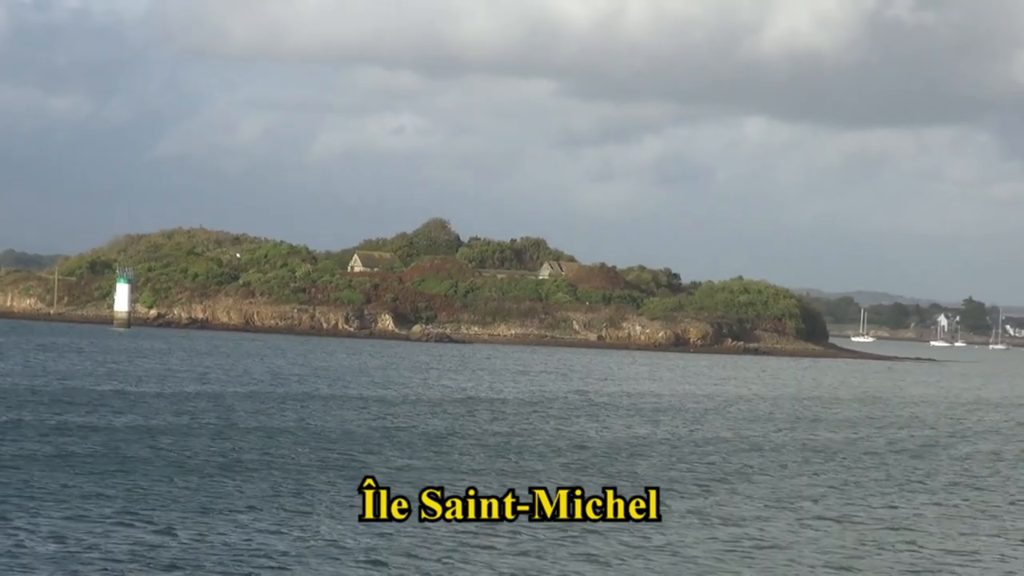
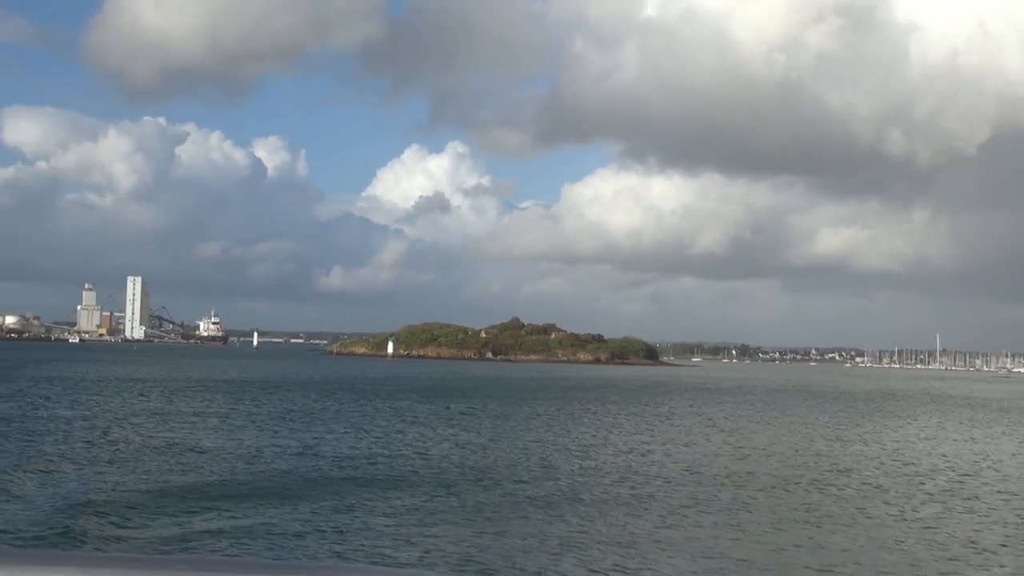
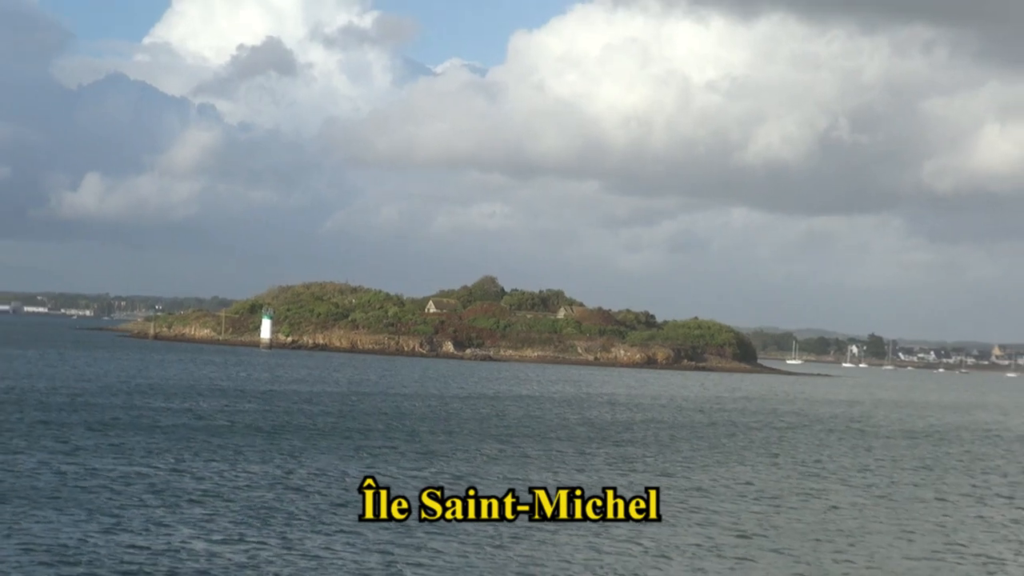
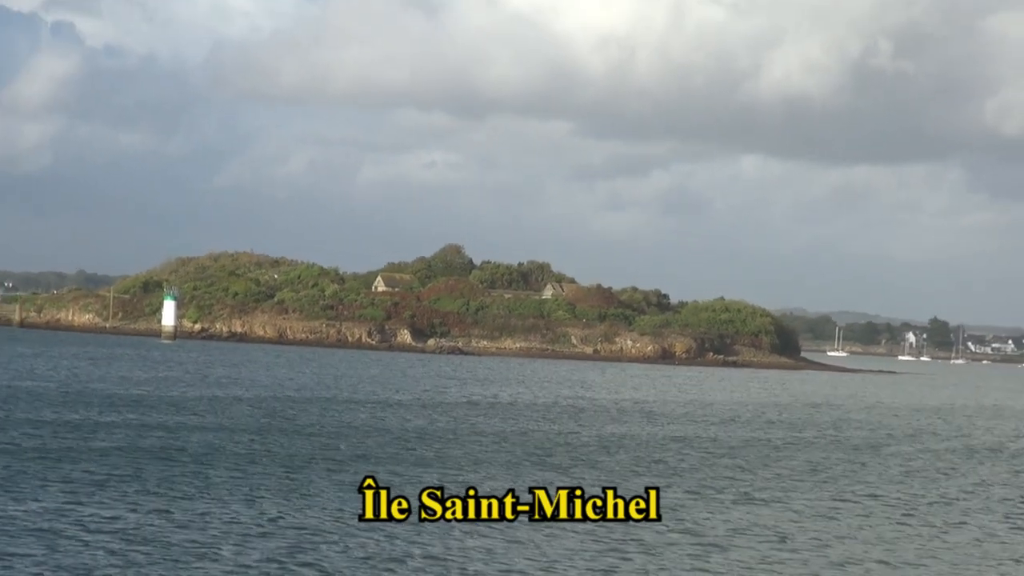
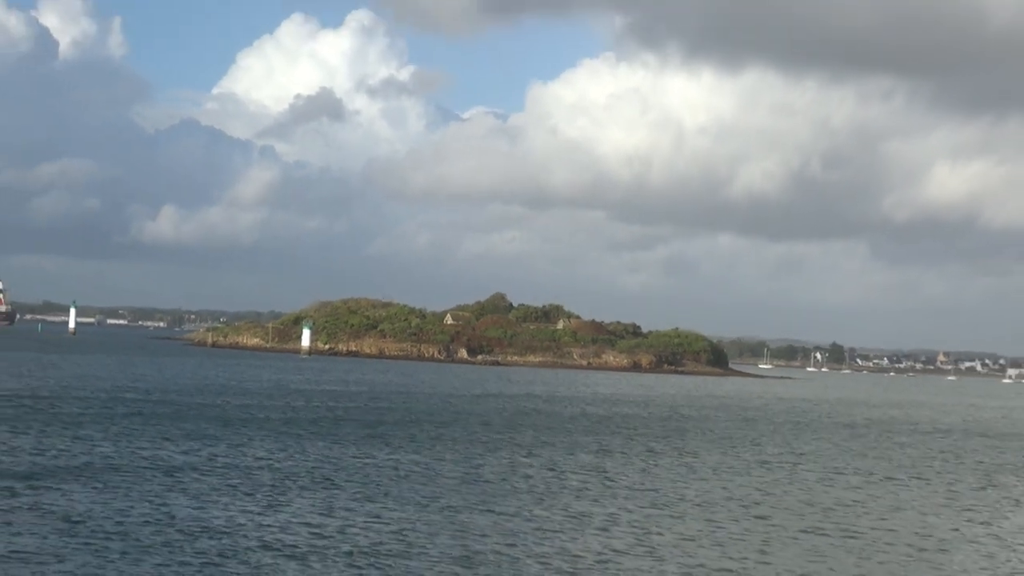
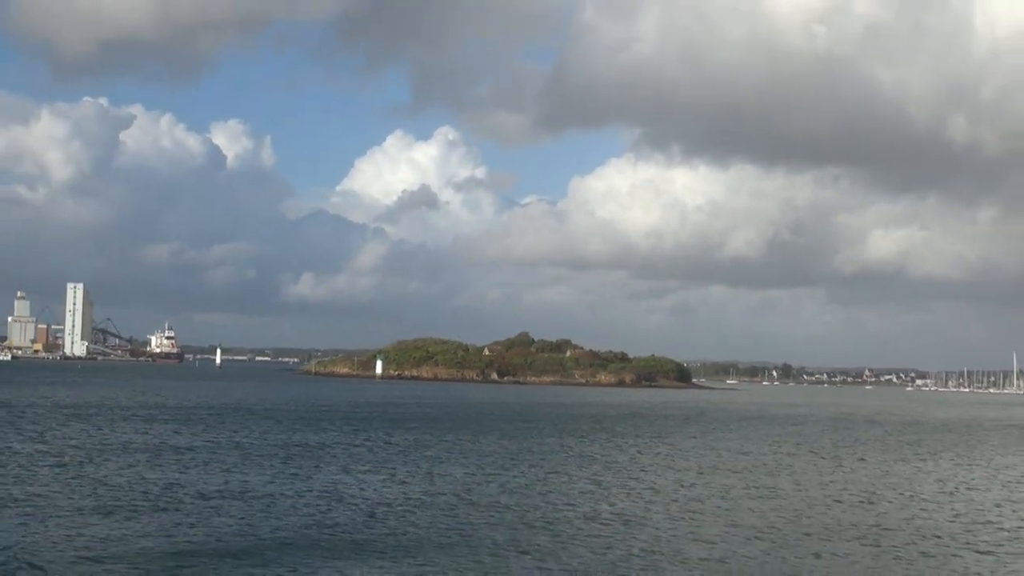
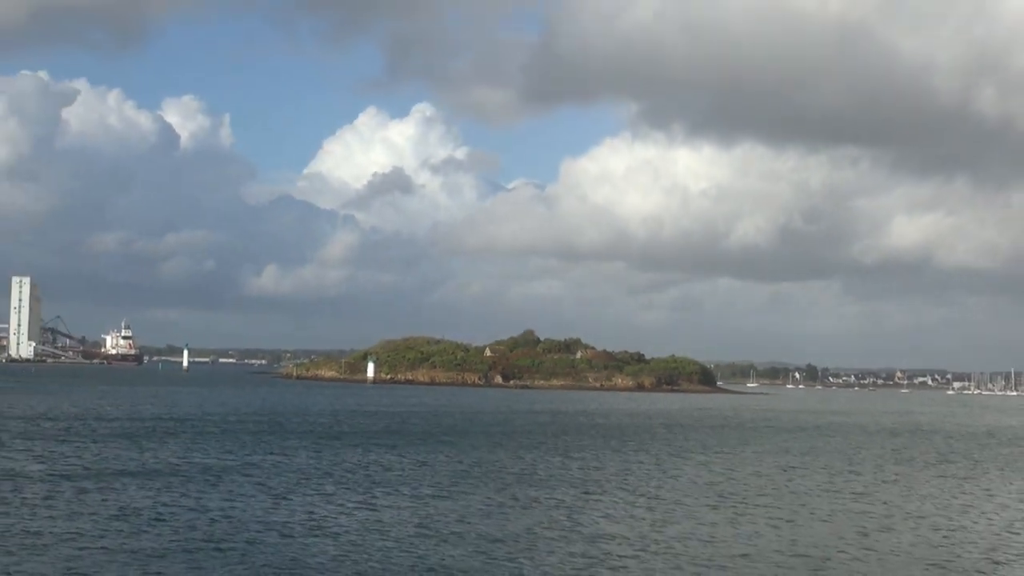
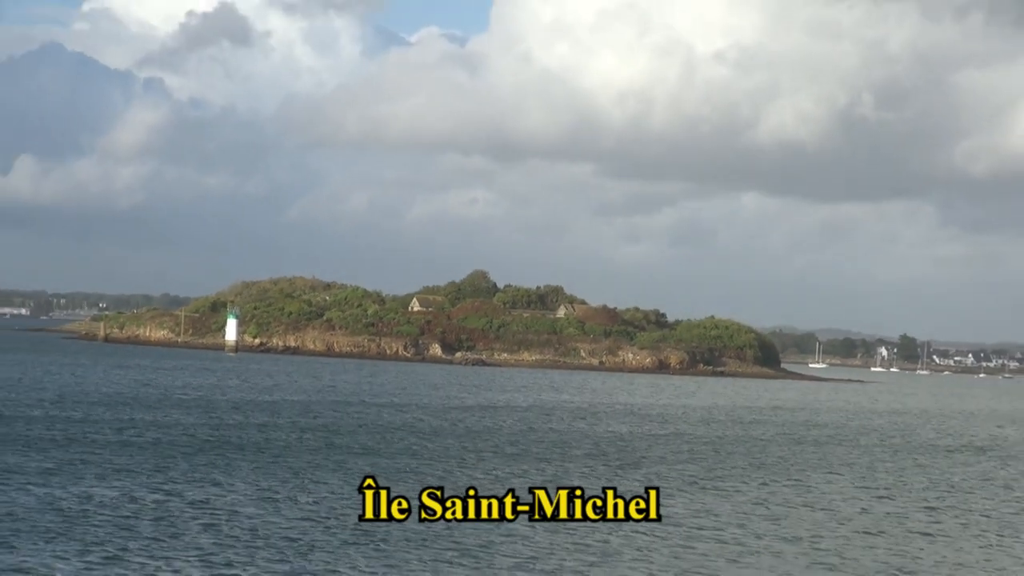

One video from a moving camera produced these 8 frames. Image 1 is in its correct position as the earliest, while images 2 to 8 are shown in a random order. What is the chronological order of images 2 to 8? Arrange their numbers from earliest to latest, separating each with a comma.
4, 8, 3, 5, 7, 6, 2
